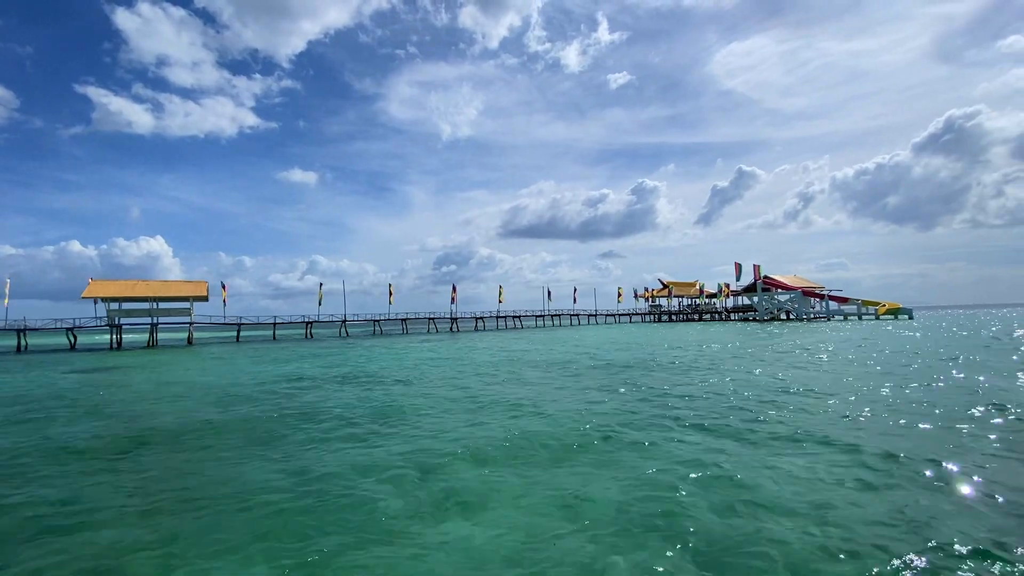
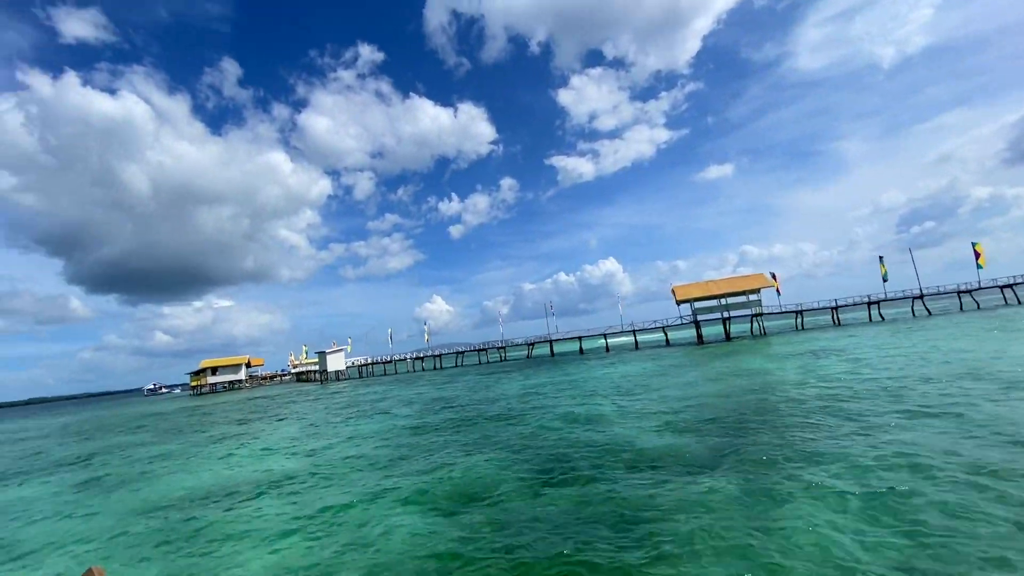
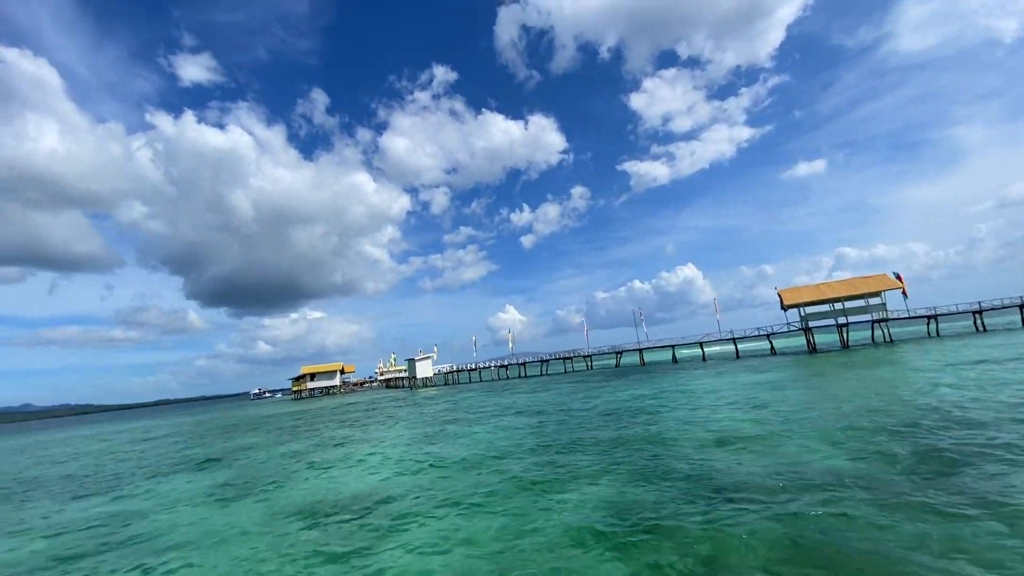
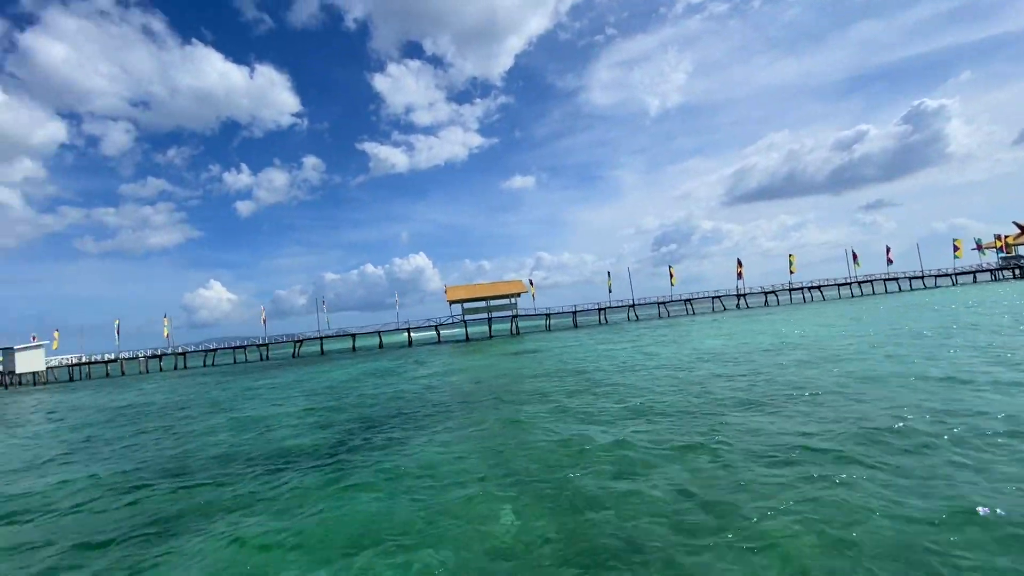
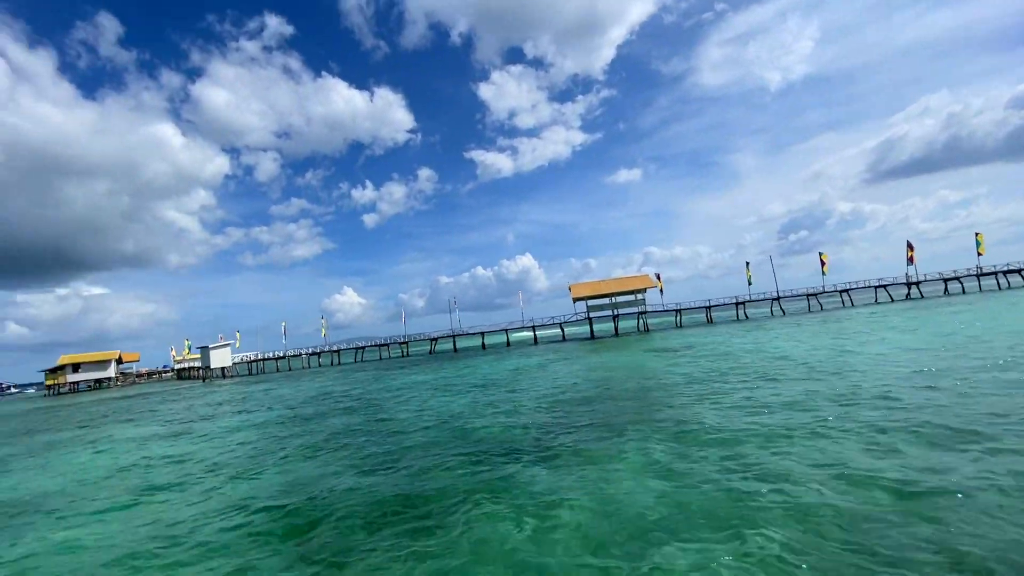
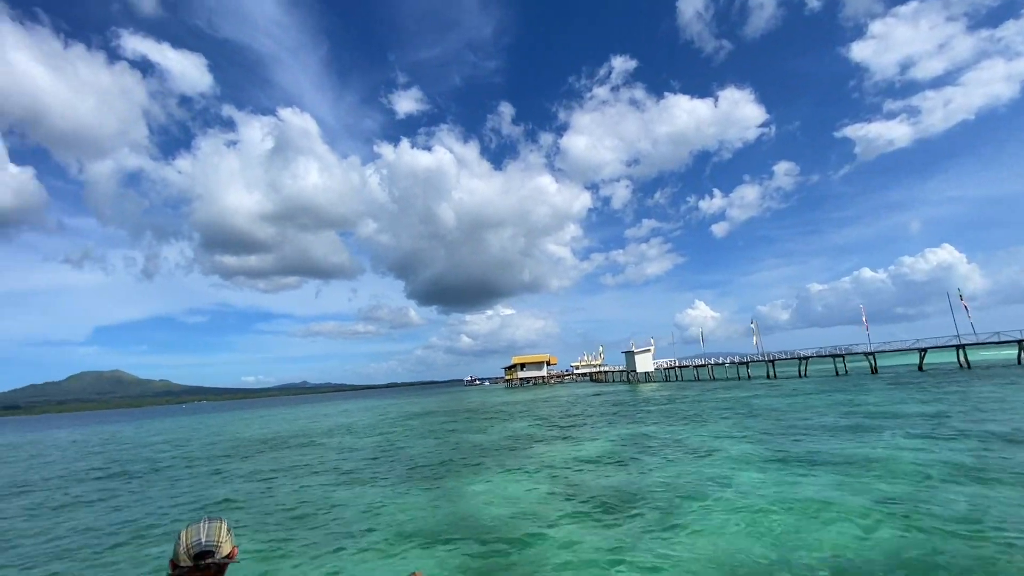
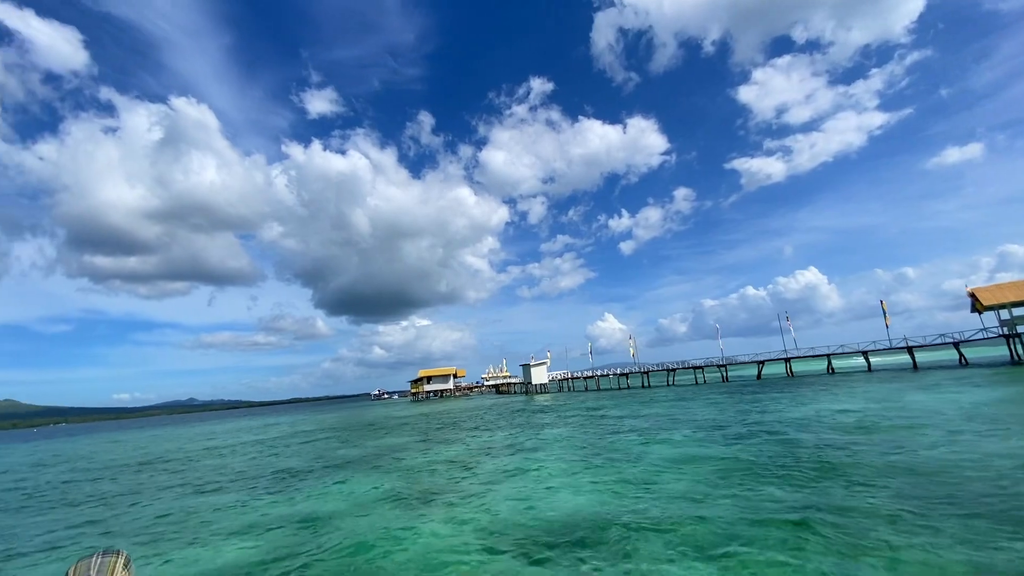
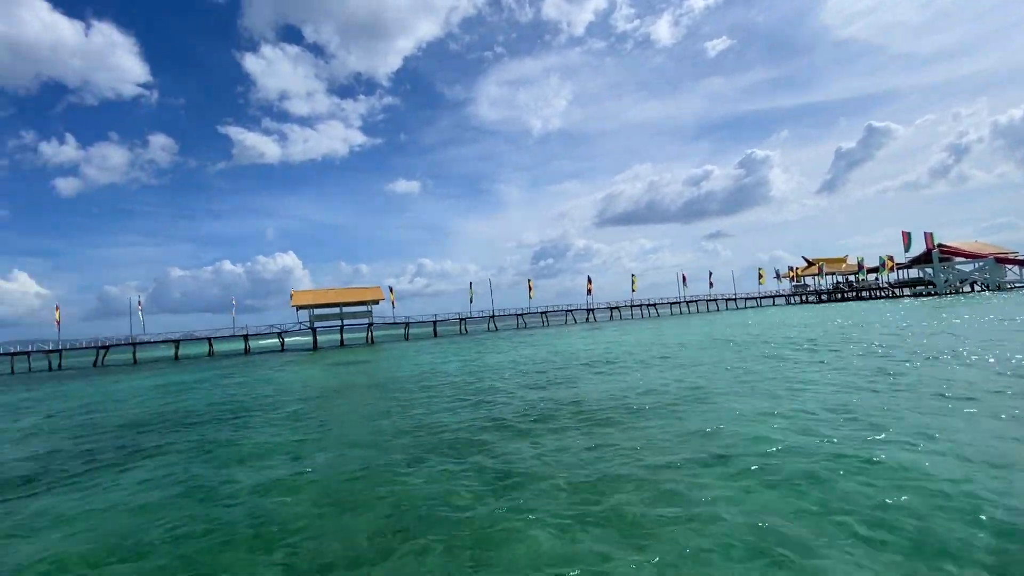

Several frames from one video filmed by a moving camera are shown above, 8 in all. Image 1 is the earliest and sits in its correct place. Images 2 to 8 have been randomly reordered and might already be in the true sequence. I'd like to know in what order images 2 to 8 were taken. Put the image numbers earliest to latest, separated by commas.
8, 4, 5, 2, 3, 7, 6
